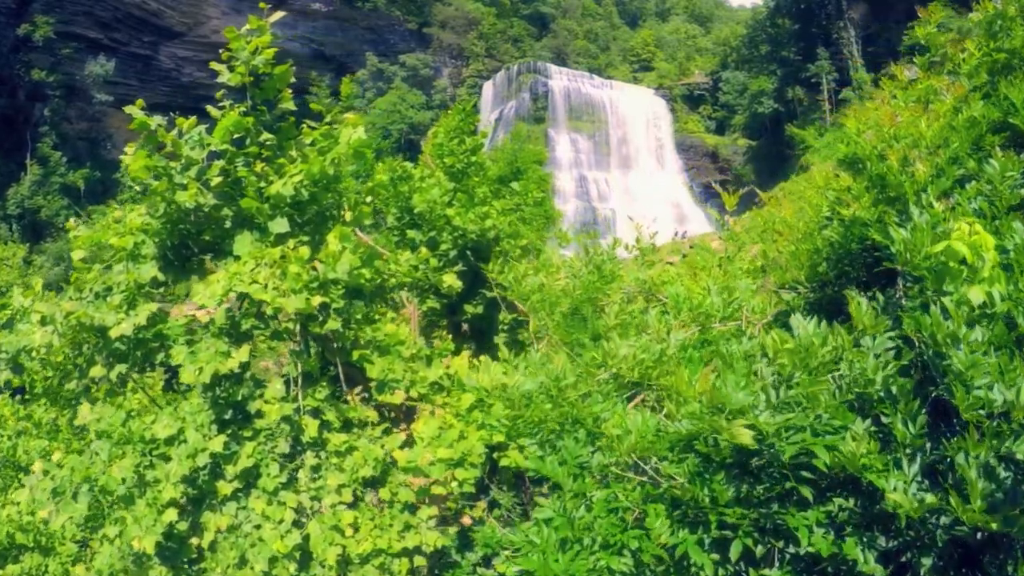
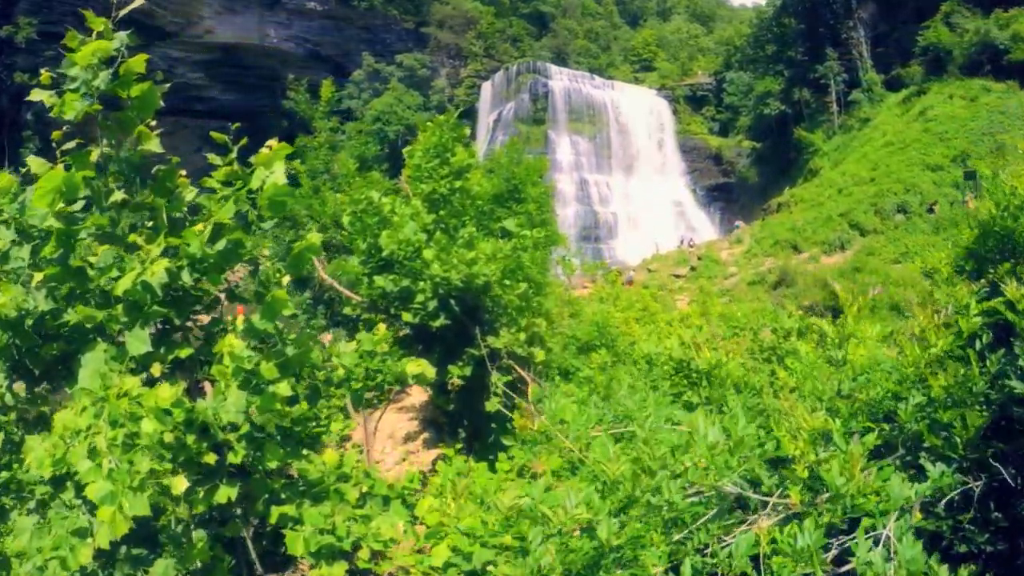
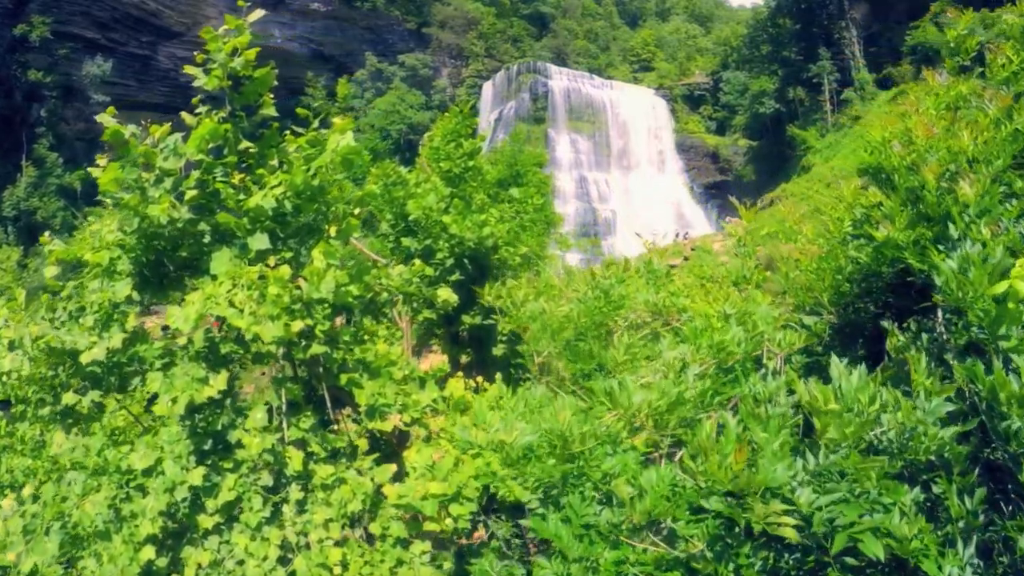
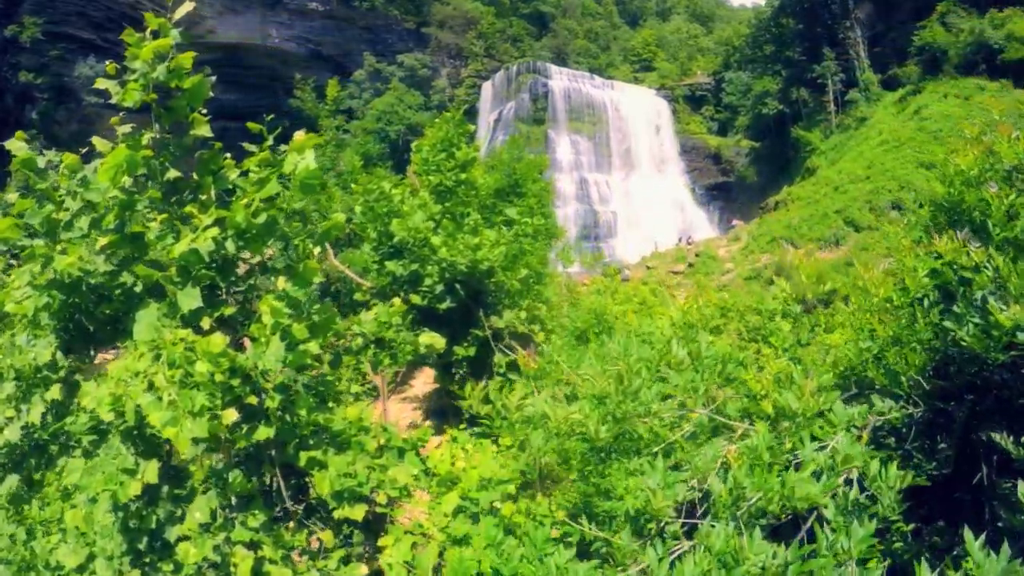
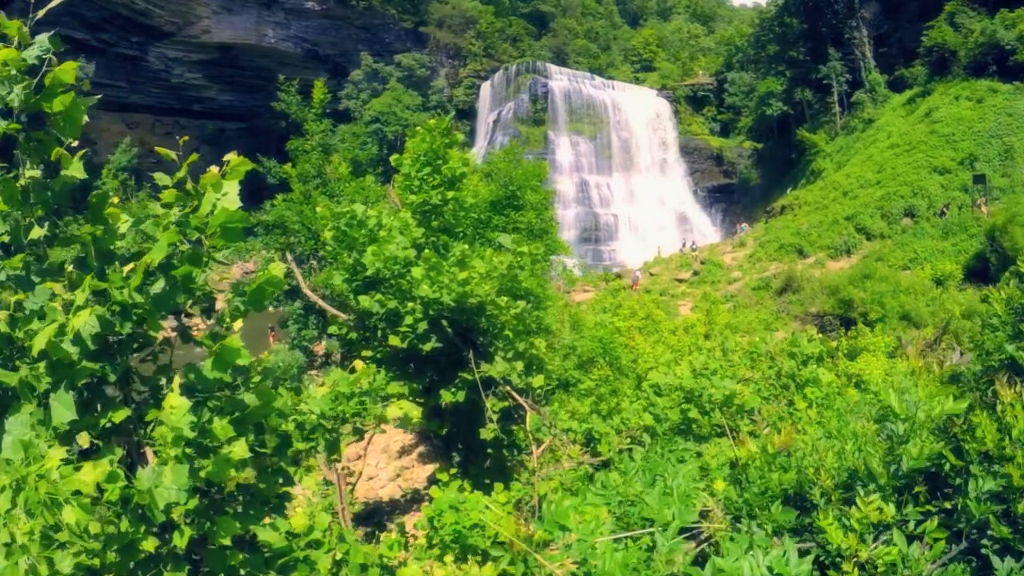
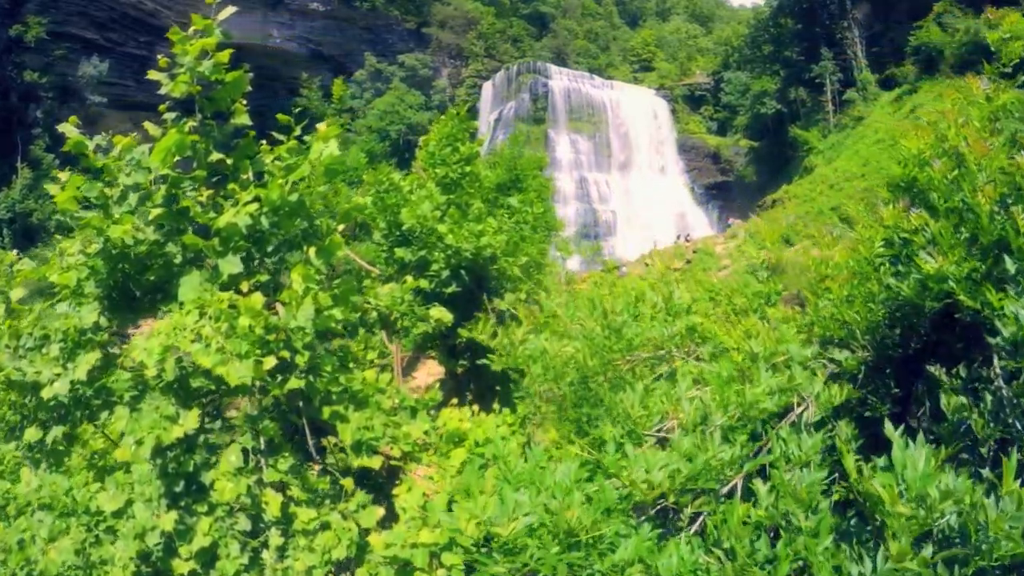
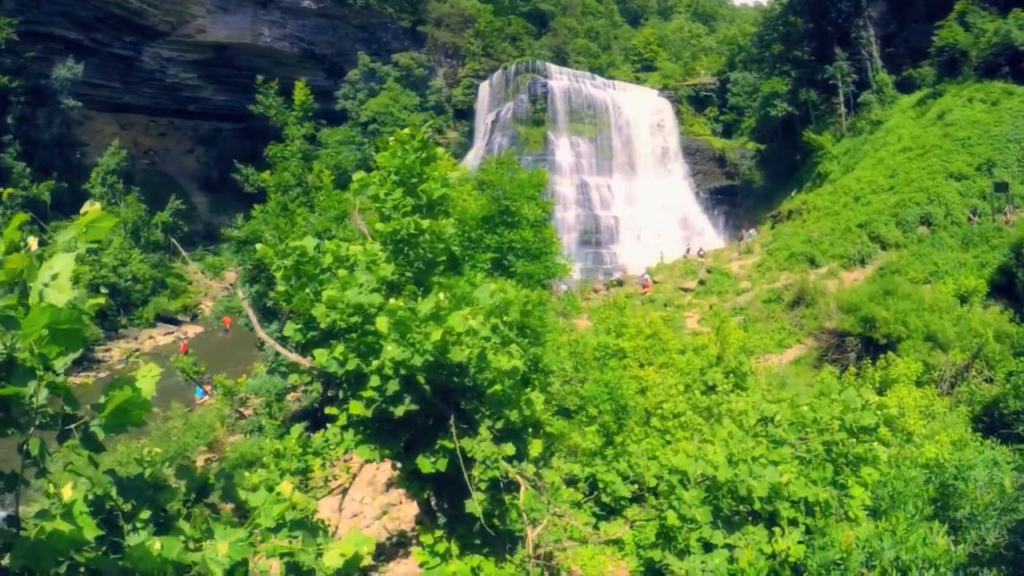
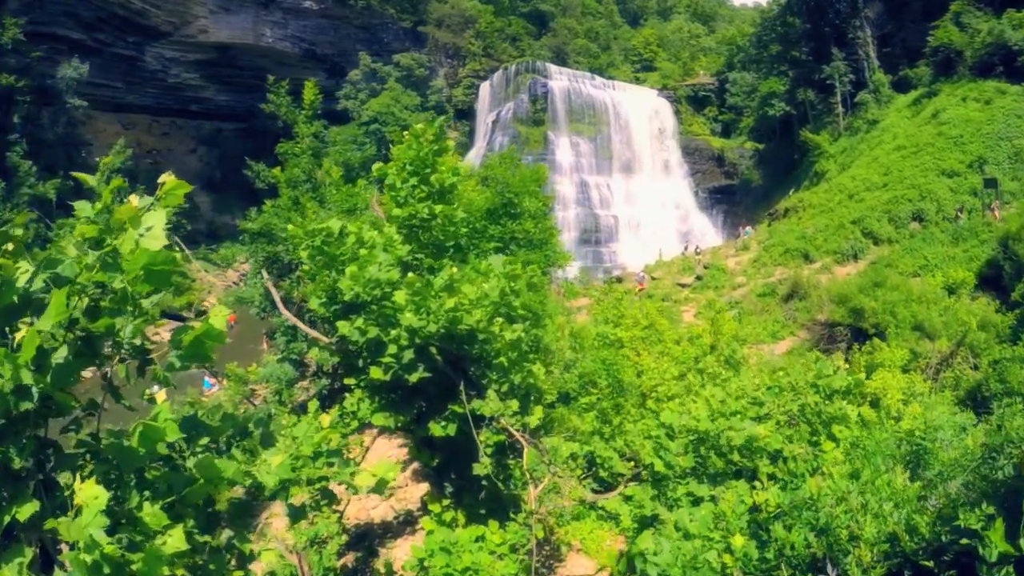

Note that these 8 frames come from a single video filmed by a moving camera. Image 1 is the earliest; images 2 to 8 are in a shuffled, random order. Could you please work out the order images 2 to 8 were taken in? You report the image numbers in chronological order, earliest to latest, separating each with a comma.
3, 6, 4, 2, 5, 8, 7
